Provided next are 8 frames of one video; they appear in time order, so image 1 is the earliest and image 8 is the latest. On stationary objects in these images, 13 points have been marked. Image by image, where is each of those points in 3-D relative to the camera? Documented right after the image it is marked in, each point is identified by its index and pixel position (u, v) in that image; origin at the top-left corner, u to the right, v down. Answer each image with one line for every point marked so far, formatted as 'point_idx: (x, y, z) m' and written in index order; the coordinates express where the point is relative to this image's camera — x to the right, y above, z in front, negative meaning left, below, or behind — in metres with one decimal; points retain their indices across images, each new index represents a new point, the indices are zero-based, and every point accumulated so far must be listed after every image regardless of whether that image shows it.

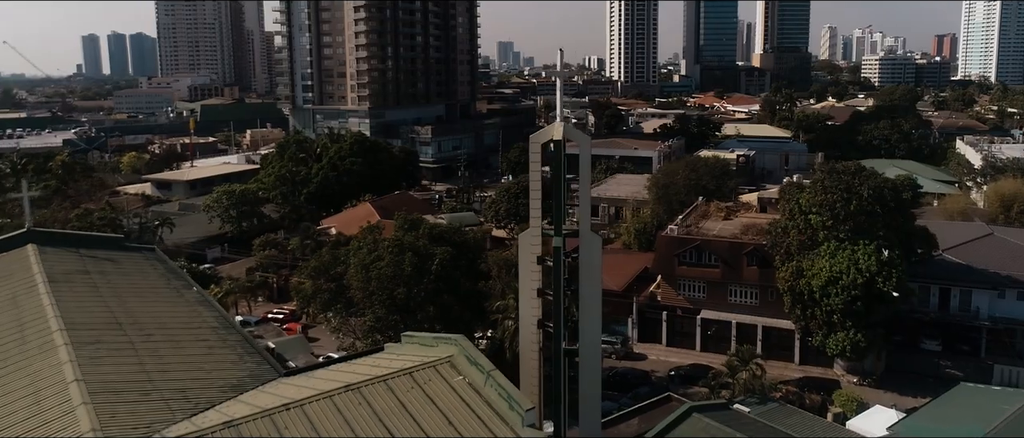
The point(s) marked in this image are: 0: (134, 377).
0: (-5.1, -2.1, +9.5) m
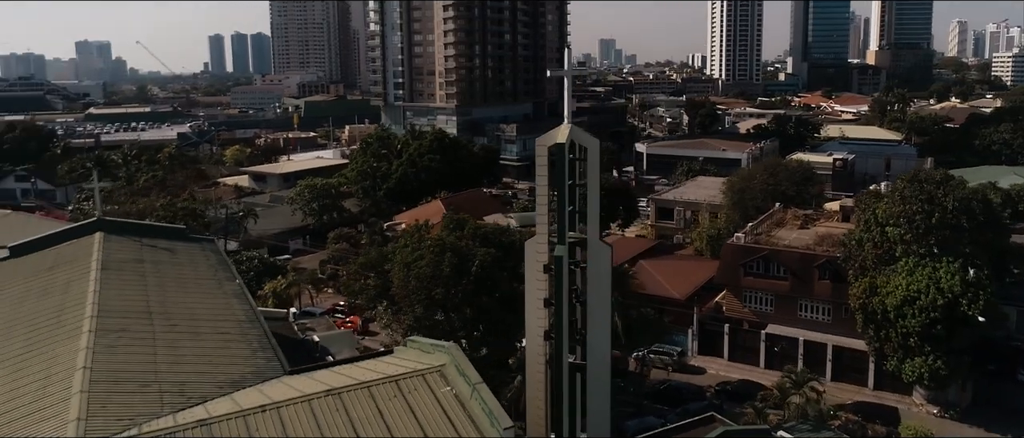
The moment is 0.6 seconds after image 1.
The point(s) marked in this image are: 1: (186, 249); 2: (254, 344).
0: (-5.2, -2.1, +9.8) m
1: (-7.9, -0.8, +17.3) m
2: (-4.2, -2.0, +11.5) m
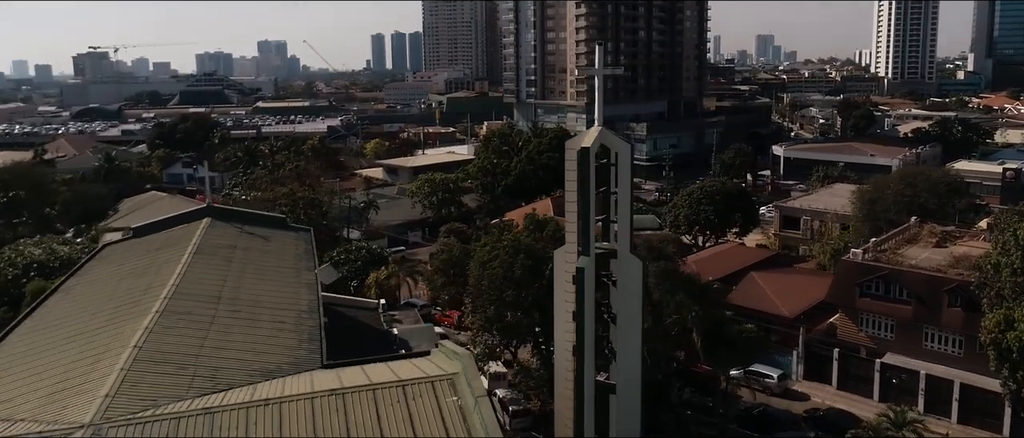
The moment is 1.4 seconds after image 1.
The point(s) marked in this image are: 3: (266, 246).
0: (-4.8, -1.9, +10.3) m
1: (-5.9, -0.5, +18.2) m
2: (-3.5, -1.9, +11.8) m
3: (-6.0, -0.6, +17.2) m
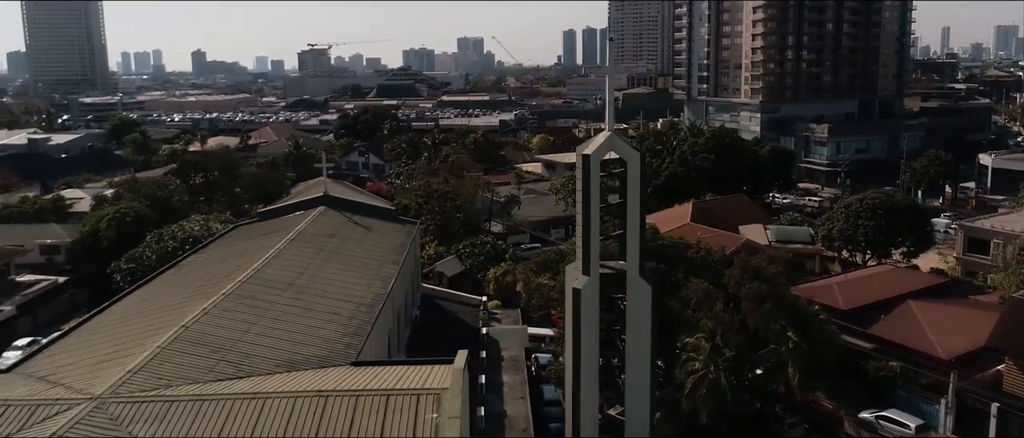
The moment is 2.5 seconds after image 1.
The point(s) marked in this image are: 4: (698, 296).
0: (-4.3, -1.8, +10.8) m
1: (-3.4, -0.3, +18.7) m
2: (-2.7, -1.9, +11.9) m
3: (-3.7, -0.4, +17.7) m
4: (+3.8, -1.6, +14.2) m
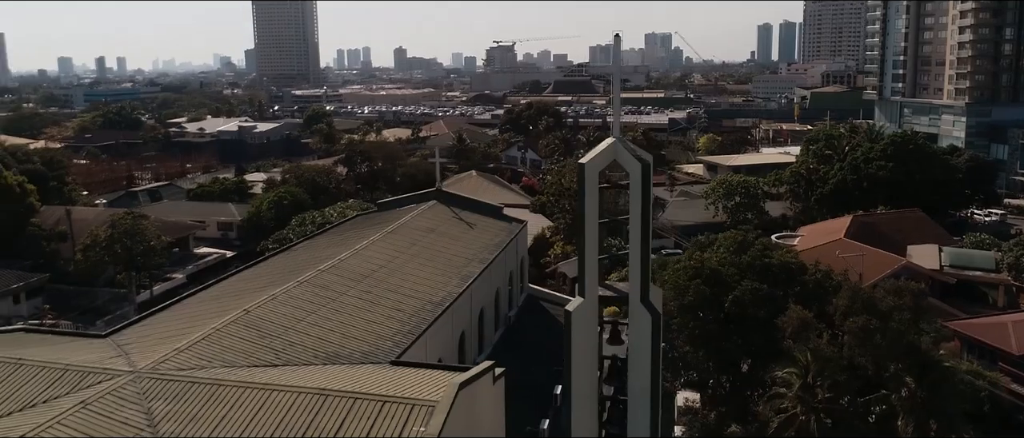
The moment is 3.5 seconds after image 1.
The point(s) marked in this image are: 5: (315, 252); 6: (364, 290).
0: (-3.6, -1.6, +11.2) m
1: (-0.6, -0.2, +18.6) m
2: (-1.8, -1.8, +11.9) m
3: (-1.2, -0.3, +17.7) m
4: (+5.1, -1.9, +12.5) m
5: (-4.5, -0.8, +16.1) m
6: (-2.7, -1.3, +13.2) m
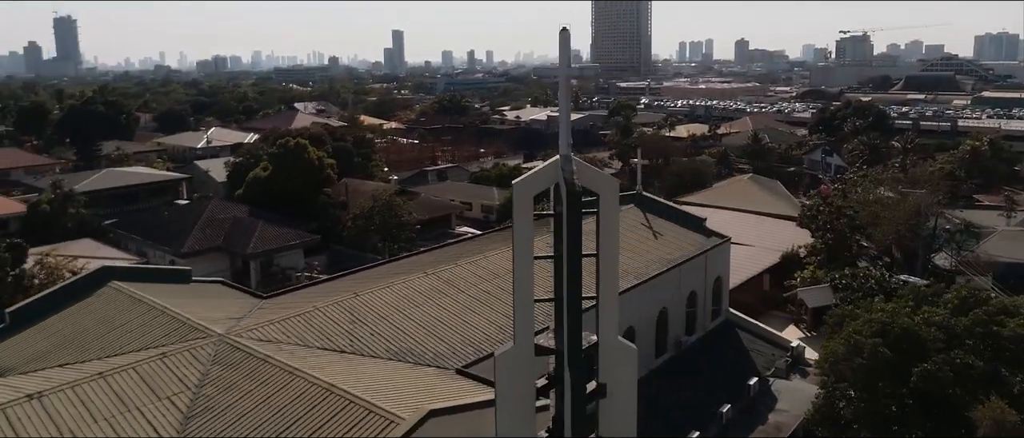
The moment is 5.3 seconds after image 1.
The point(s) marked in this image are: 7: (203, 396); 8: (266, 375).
0: (-2.1, -1.5, +11.6) m
1: (+3.9, -0.5, +16.9) m
2: (-0.2, -1.9, +11.4) m
3: (+3.0, -0.5, +16.3) m
4: (+6.2, -2.6, +9.0) m
5: (-0.7, -0.6, +16.3) m
6: (-0.4, -1.3, +12.9) m
7: (-3.8, -2.2, +8.8) m
8: (-3.1, -2.0, +9.0) m
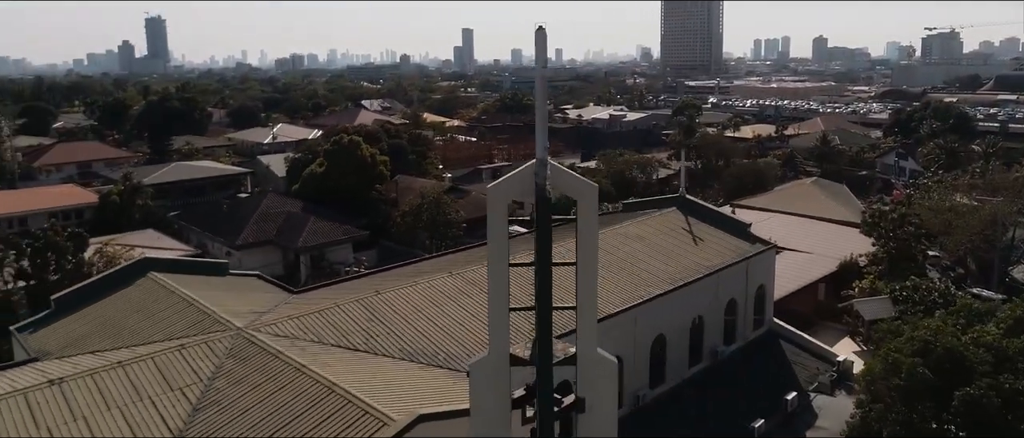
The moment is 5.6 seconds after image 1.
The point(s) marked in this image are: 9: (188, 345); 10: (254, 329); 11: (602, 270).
0: (-1.8, -1.5, +11.6) m
1: (+4.7, -0.6, +16.3) m
2: (+0.1, -1.9, +11.2) m
3: (+3.8, -0.6, +15.8) m
4: (+6.2, -2.8, +8.2) m
5: (+0.1, -0.6, +16.1) m
6: (0.0, -1.3, +12.7) m
7: (-3.8, -2.2, +8.9) m
8: (-3.0, -2.0, +9.1) m
9: (-4.5, -1.8, +9.9) m
10: (-3.8, -1.6, +10.4) m
11: (+1.9, -1.1, +14.0) m
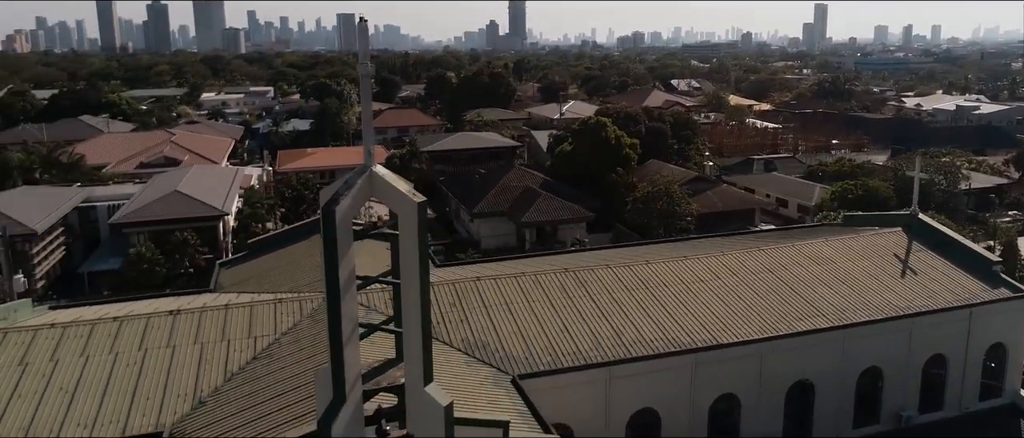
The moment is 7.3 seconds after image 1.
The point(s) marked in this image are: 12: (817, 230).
0: (-0.3, -1.3, +11.3) m
1: (+7.7, -1.1, +12.8) m
2: (+1.2, -1.9, +10.2) m
3: (+6.6, -1.0, +12.8) m
4: (+5.3, -3.5, +4.9) m
5: (+3.4, -0.6, +14.6) m
6: (+1.8, -1.3, +11.6) m
7: (-3.3, -1.7, +9.9) m
8: (-2.5, -1.6, +9.7) m
9: (-3.5, -1.3, +11.0) m
10: (-2.6, -1.2, +11.2) m
11: (+4.1, -1.3, +12.0) m
12: (+7.3, -0.2, +16.5) m
